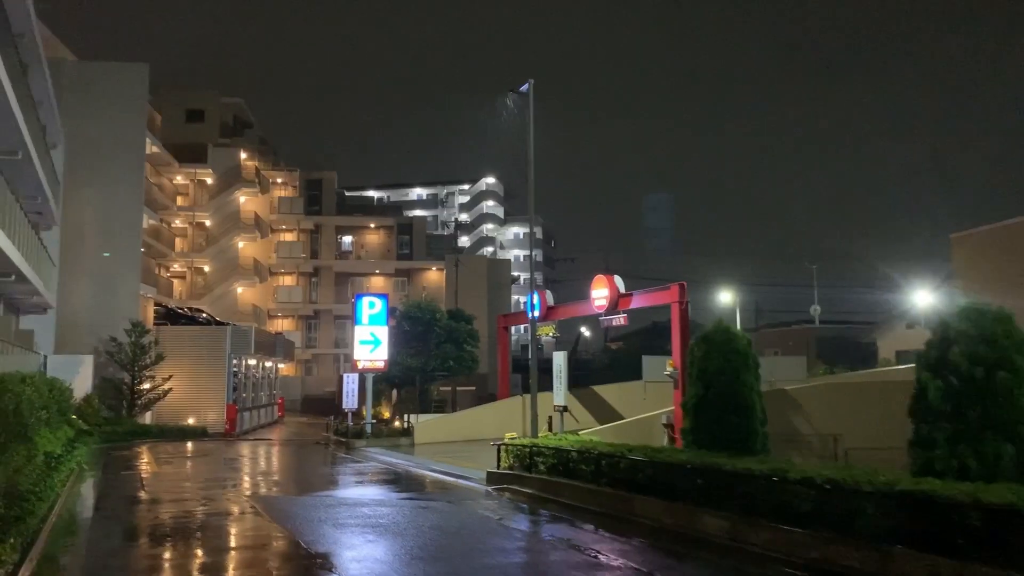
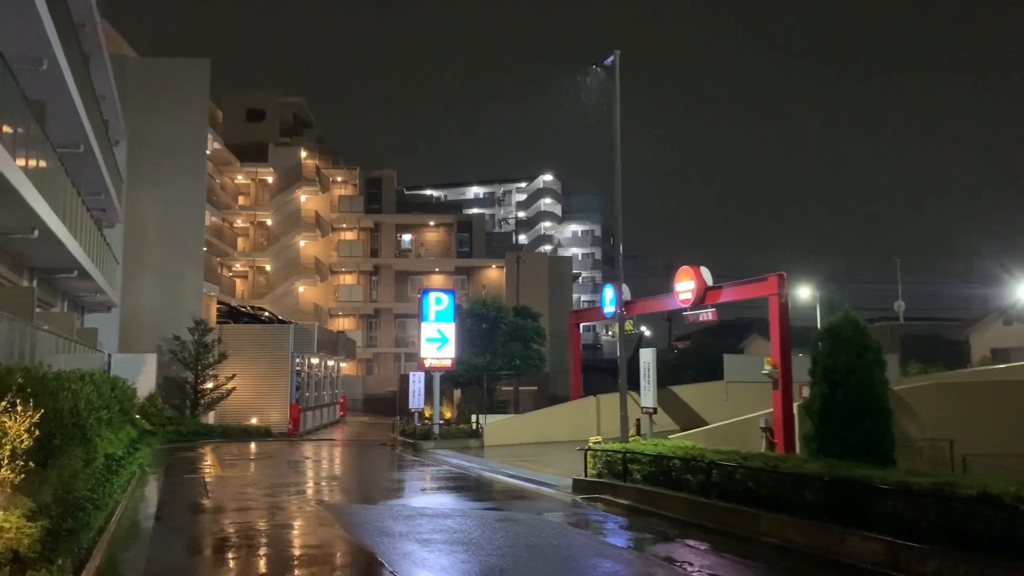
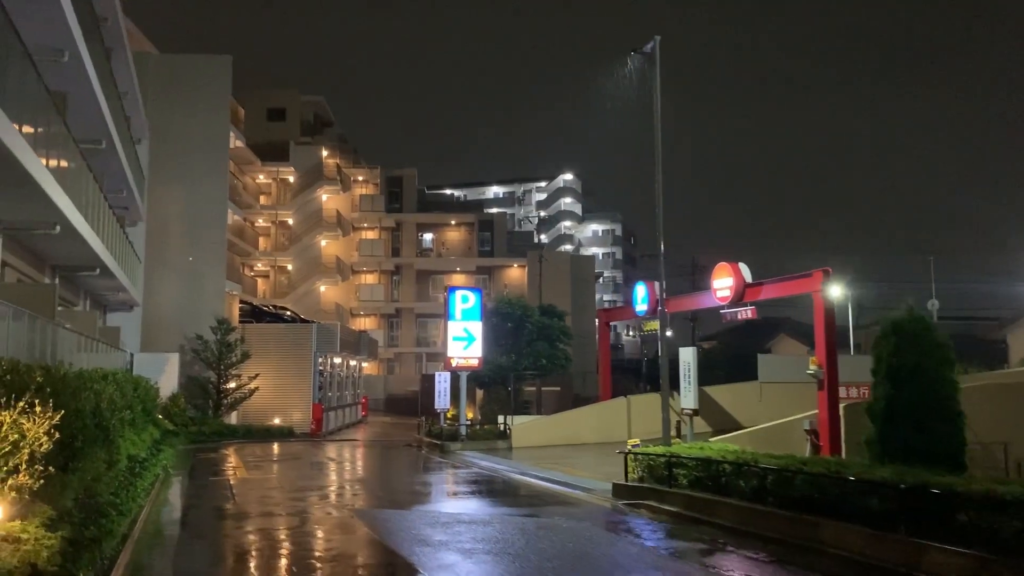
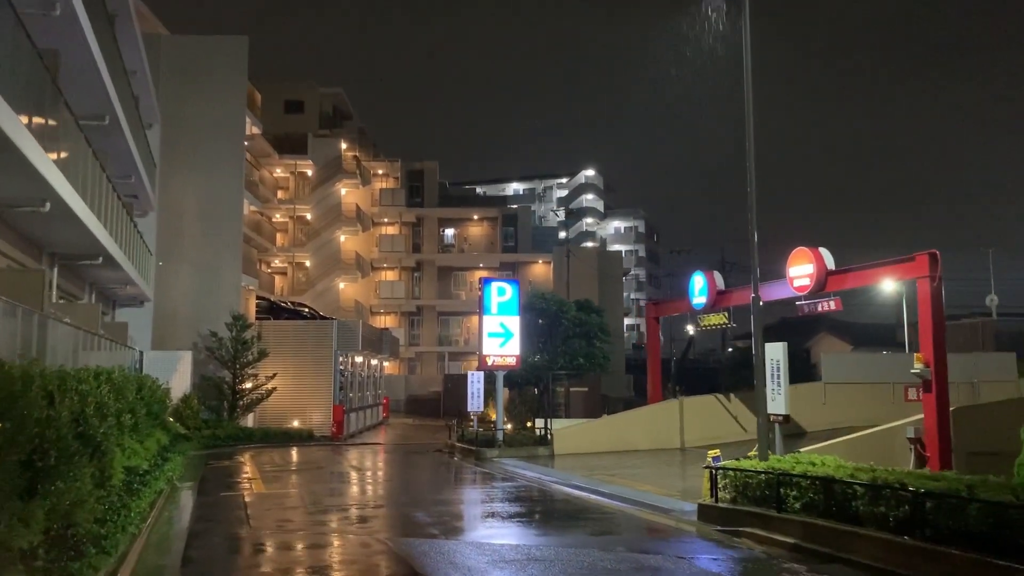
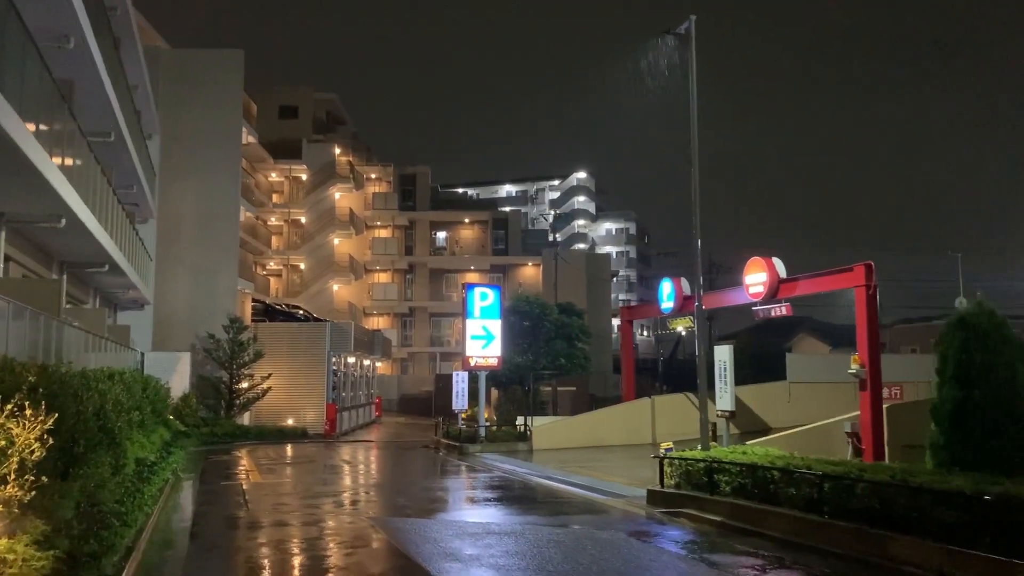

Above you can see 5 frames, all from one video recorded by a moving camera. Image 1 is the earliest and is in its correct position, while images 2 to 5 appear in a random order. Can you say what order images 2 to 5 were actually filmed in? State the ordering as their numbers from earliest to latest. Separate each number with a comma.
2, 3, 5, 4
